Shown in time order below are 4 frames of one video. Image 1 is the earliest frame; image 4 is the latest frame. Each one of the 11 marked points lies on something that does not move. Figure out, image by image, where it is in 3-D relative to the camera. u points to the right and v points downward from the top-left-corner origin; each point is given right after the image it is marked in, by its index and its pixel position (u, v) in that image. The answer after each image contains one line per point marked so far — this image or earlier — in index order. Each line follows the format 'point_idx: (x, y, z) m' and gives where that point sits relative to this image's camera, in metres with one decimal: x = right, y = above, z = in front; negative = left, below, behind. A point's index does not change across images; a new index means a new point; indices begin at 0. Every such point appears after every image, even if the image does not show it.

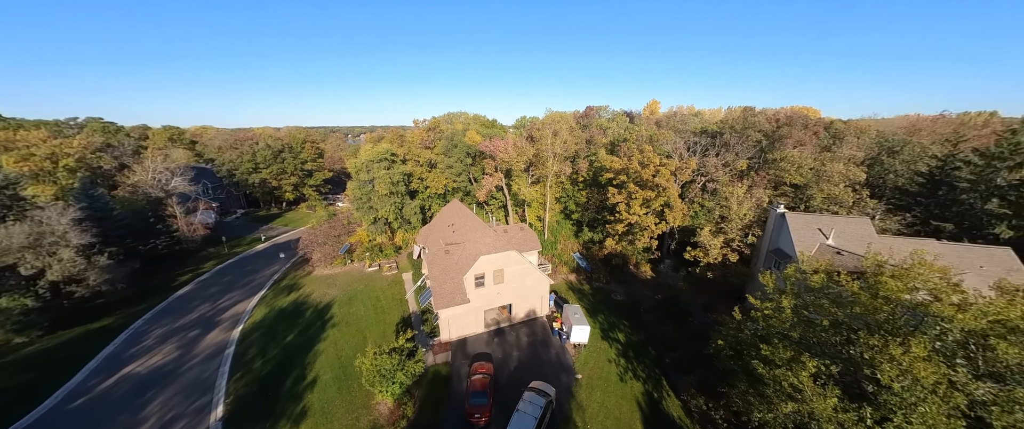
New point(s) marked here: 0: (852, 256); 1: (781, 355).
0: (+22.6, -2.7, +19.9) m
1: (+10.4, -5.4, +11.5) m
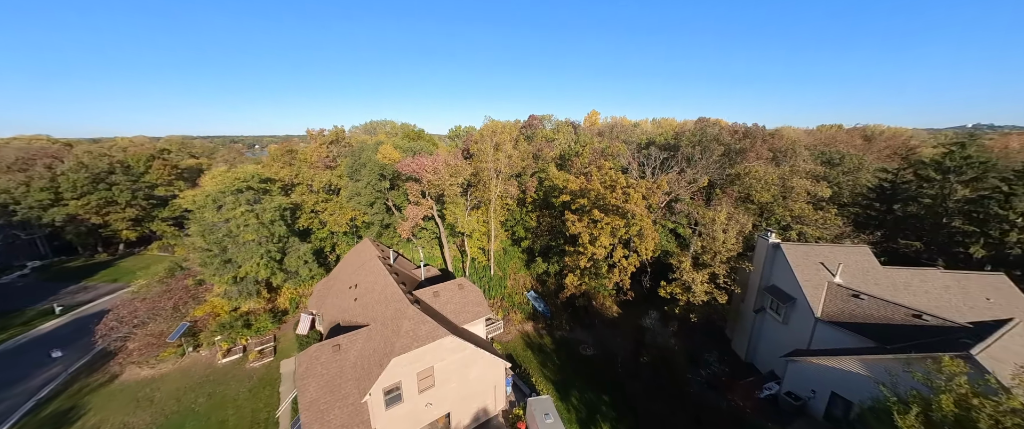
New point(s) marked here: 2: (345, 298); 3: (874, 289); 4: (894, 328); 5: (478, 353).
0: (+19.5, -4.6, +16.2) m
1: (+9.3, -7.6, +5.5) m
2: (-10.9, -5.5, +19.6) m
3: (+20.9, -4.3, +17.3) m
4: (+18.7, -5.5, +14.7) m
5: (-1.8, -7.2, +15.8) m
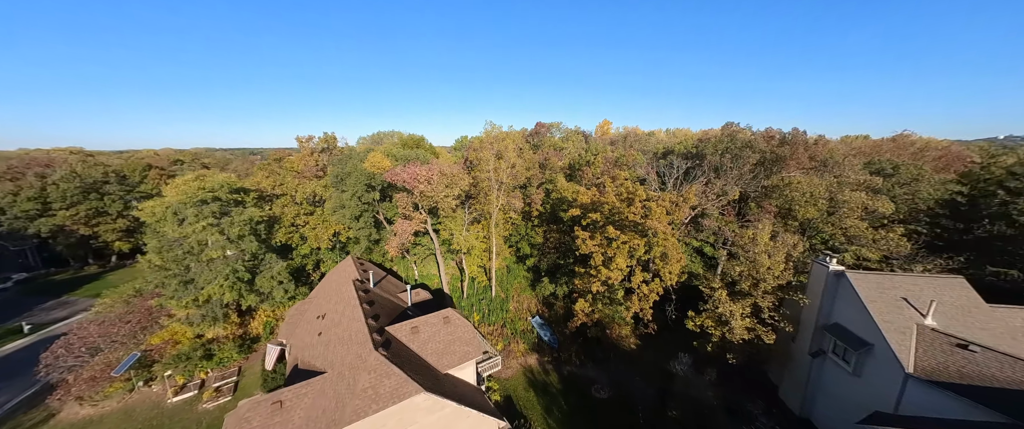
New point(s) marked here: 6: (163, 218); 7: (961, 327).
0: (+19.2, -5.5, +12.1) m
1: (+8.6, -8.1, +1.6) m
2: (-11.1, -6.4, +16.5) m
3: (+20.7, -5.3, +13.2) m
4: (+18.4, -6.5, +10.6) m
5: (-2.1, -8.1, +12.3) m
6: (-22.4, -0.2, +19.3) m
7: (+20.5, -5.1, +13.7) m
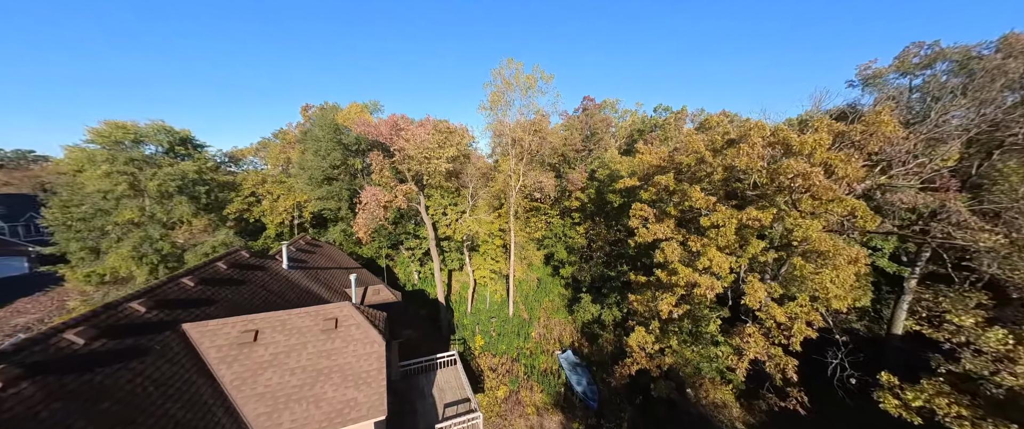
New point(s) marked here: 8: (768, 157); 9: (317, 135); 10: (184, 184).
0: (+16.9, -3.0, -0.5) m
1: (+4.3, -4.2, -8.8) m
2: (-11.9, -3.6, +10.0) m
3: (+18.6, -2.9, +0.3) m
4: (+15.7, -3.7, -1.9) m
5: (-4.0, -5.1, +3.8) m
6: (-22.1, +2.5, +15.6) m
7: (+18.5, -2.8, +0.8) m
8: (+9.6, +2.2, +11.3) m
9: (-11.9, +4.5, +18.6) m
10: (-17.9, +1.6, +16.5) m
